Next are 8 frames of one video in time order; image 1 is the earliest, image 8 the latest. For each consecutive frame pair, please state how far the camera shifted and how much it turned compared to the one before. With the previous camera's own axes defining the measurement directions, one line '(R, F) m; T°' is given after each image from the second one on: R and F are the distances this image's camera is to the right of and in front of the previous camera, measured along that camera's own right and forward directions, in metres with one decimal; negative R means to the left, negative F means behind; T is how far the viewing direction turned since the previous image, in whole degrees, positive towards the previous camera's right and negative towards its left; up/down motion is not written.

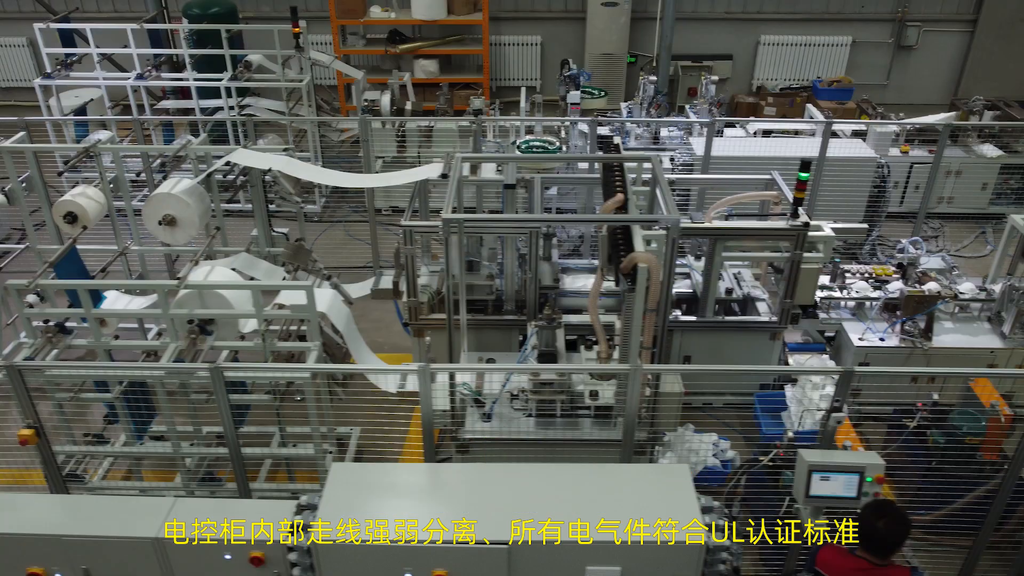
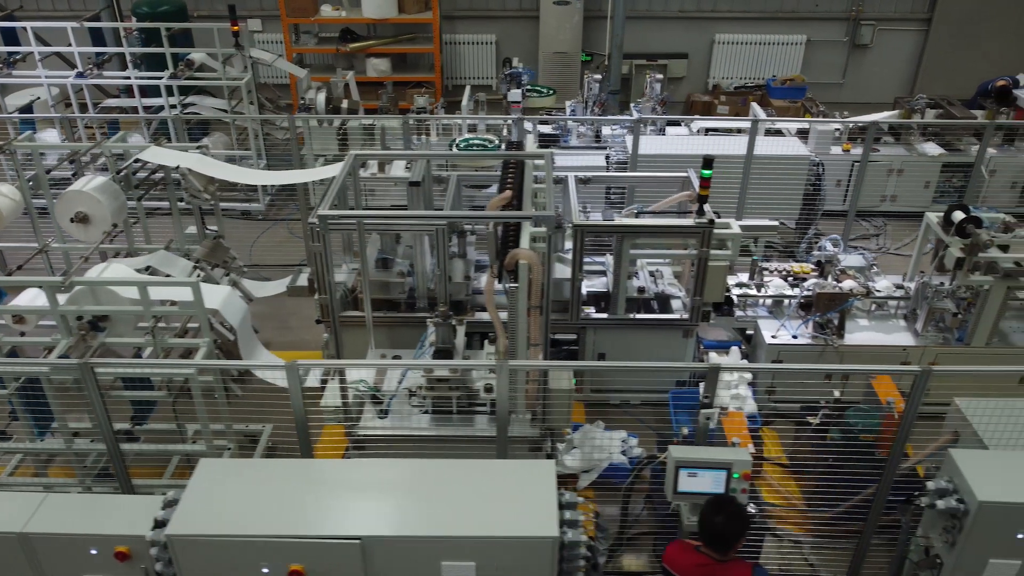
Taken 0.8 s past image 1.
(+0.3, 0.0) m; 0°
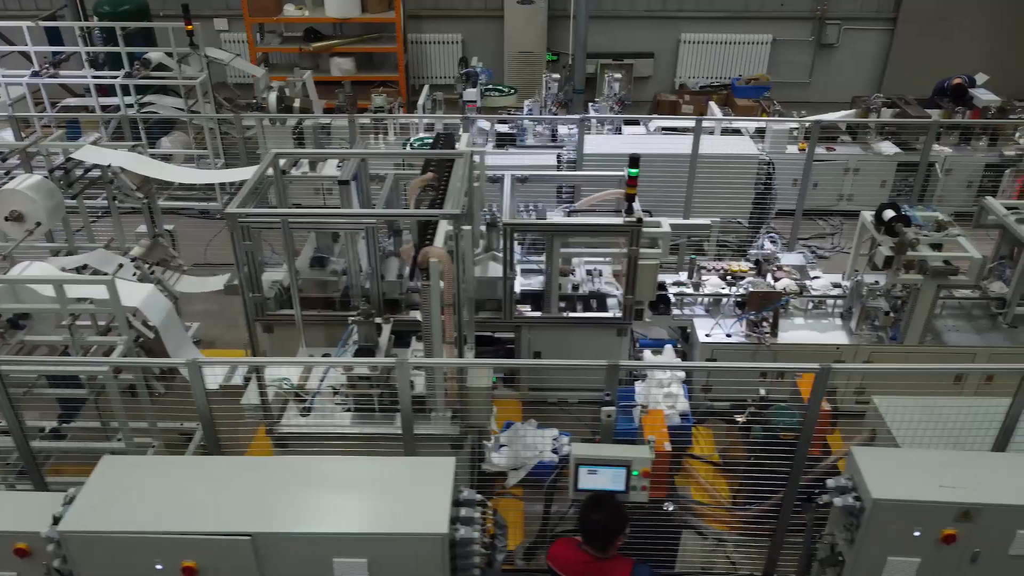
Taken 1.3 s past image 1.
(+0.3, 0.0) m; 0°
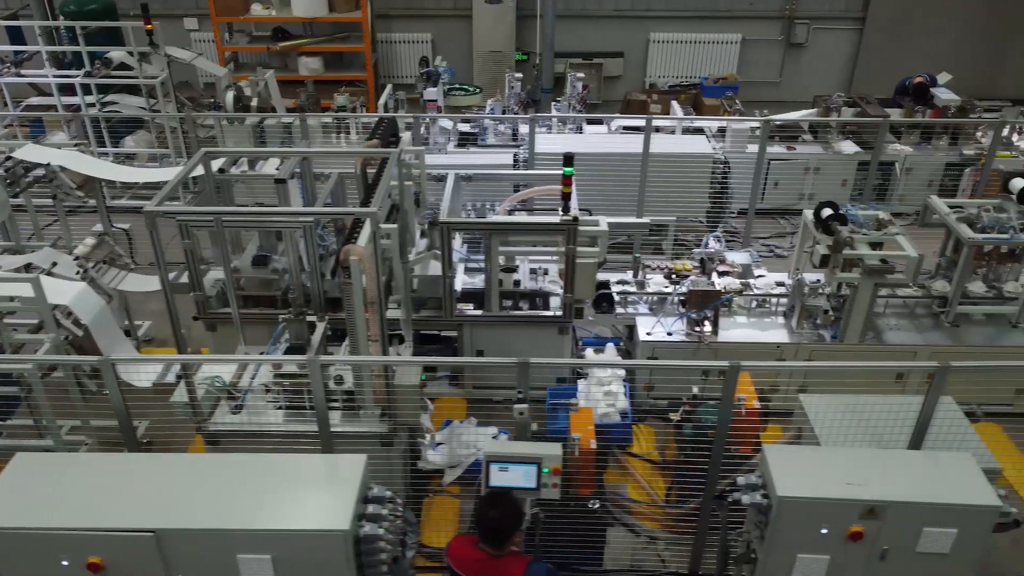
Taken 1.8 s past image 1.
(+0.2, 0.0) m; 0°
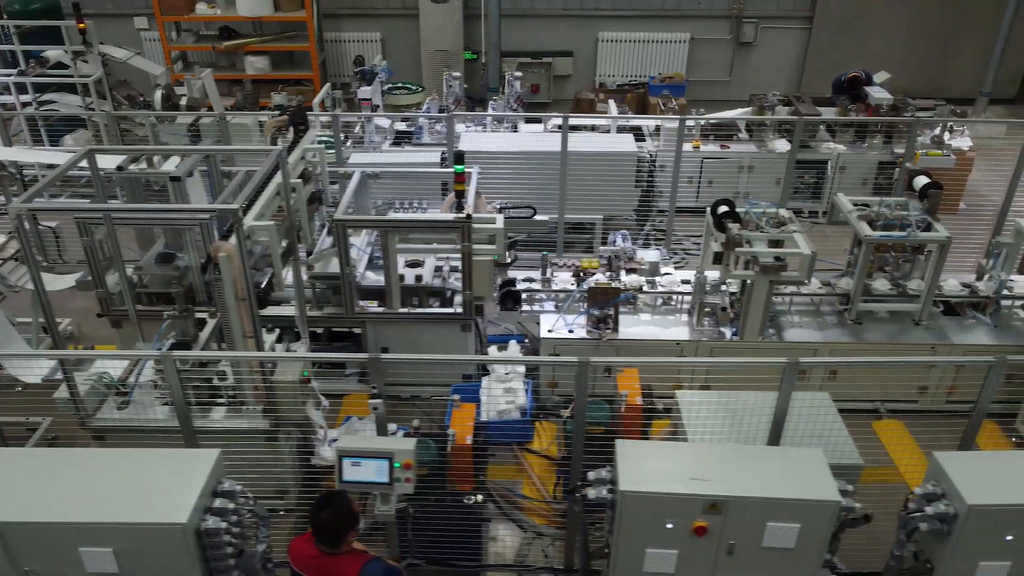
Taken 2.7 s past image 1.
(+0.4, 0.0) m; 0°
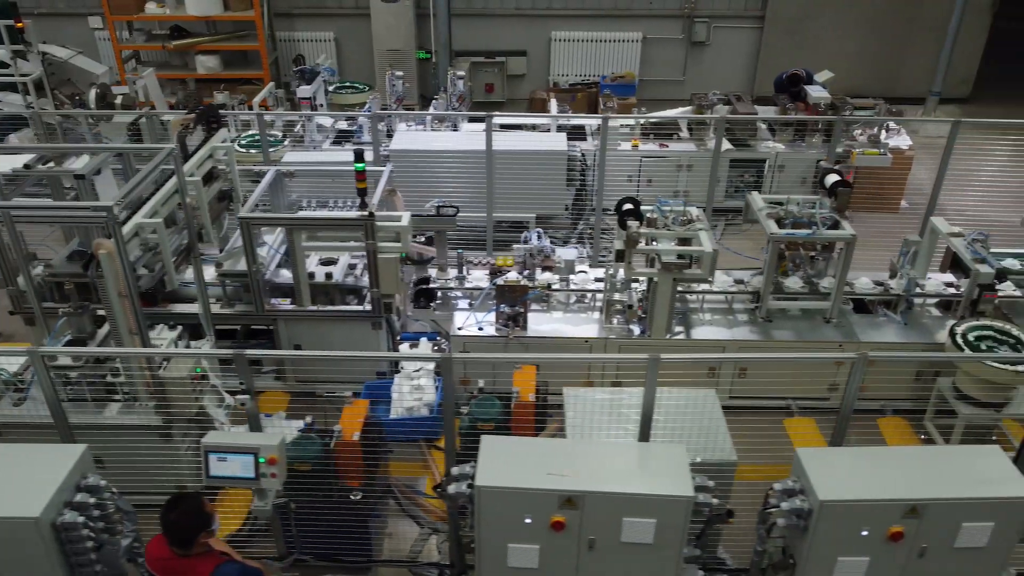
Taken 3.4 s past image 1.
(+0.4, 0.0) m; 0°
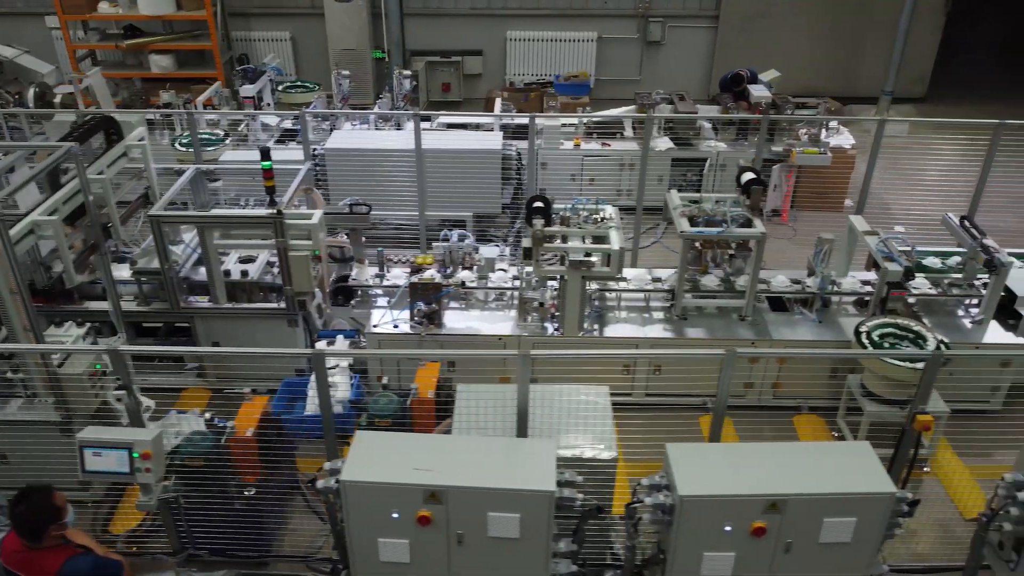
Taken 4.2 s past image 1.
(+0.3, 0.0) m; 0°
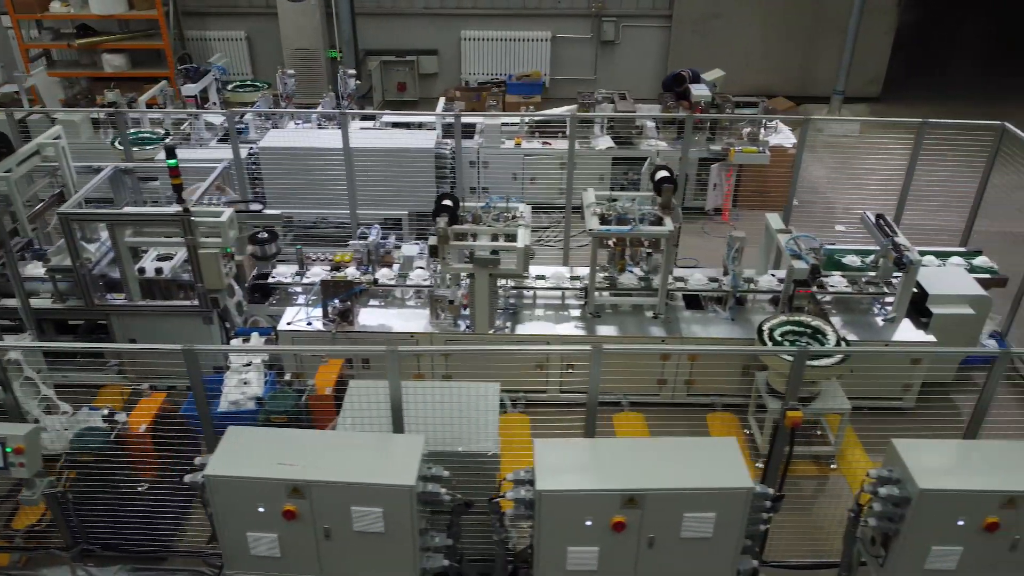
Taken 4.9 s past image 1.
(+0.4, 0.0) m; 0°
